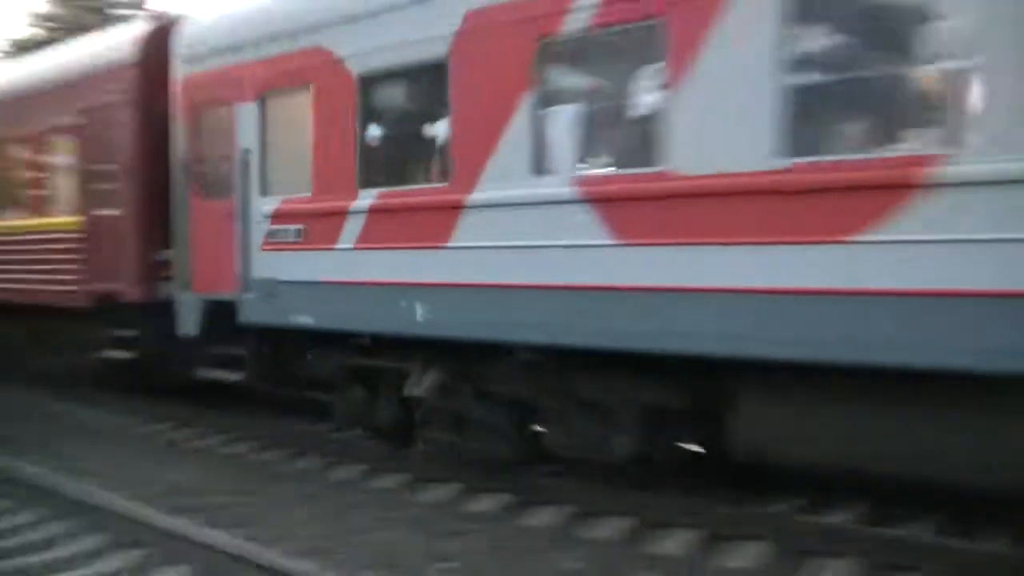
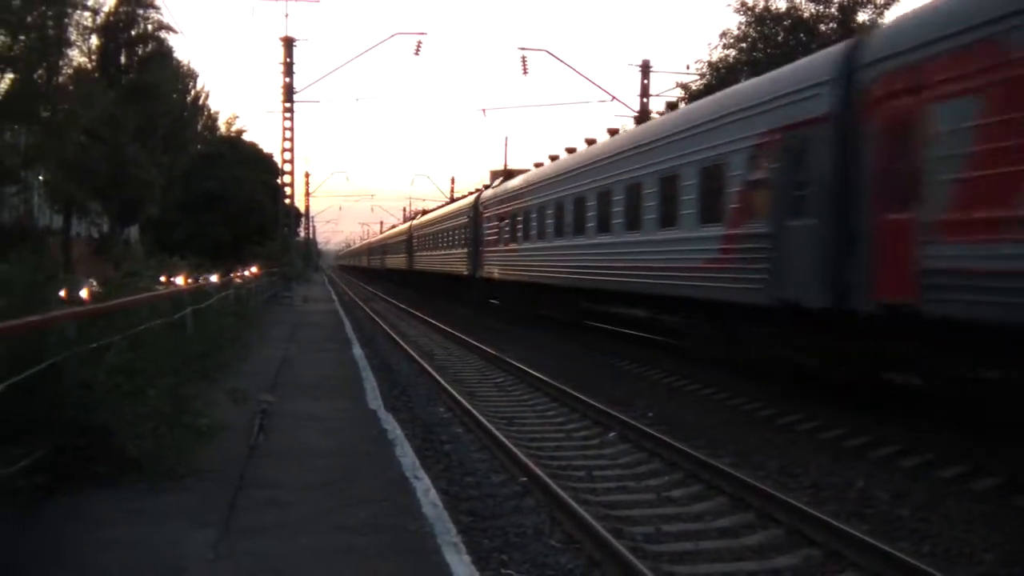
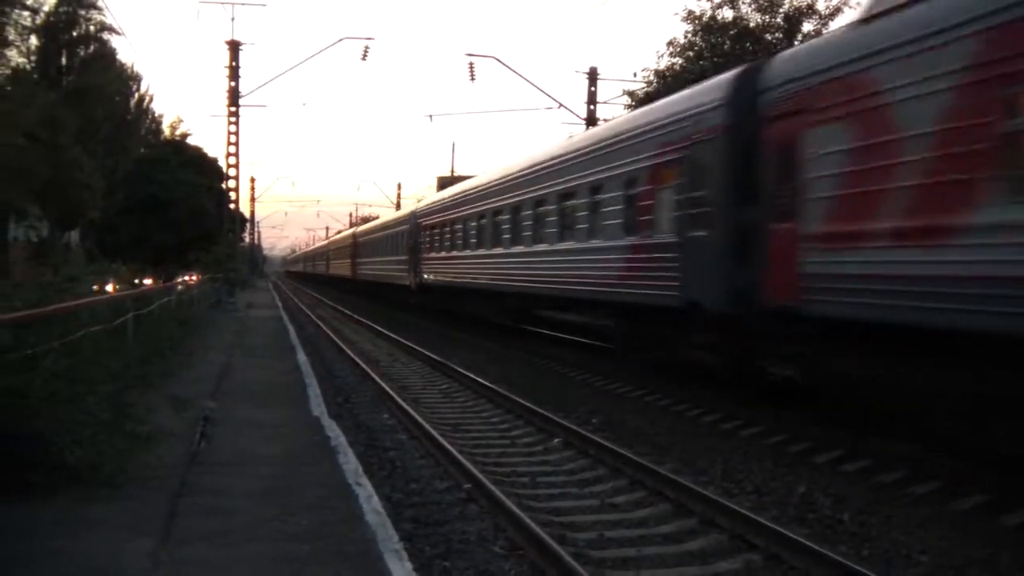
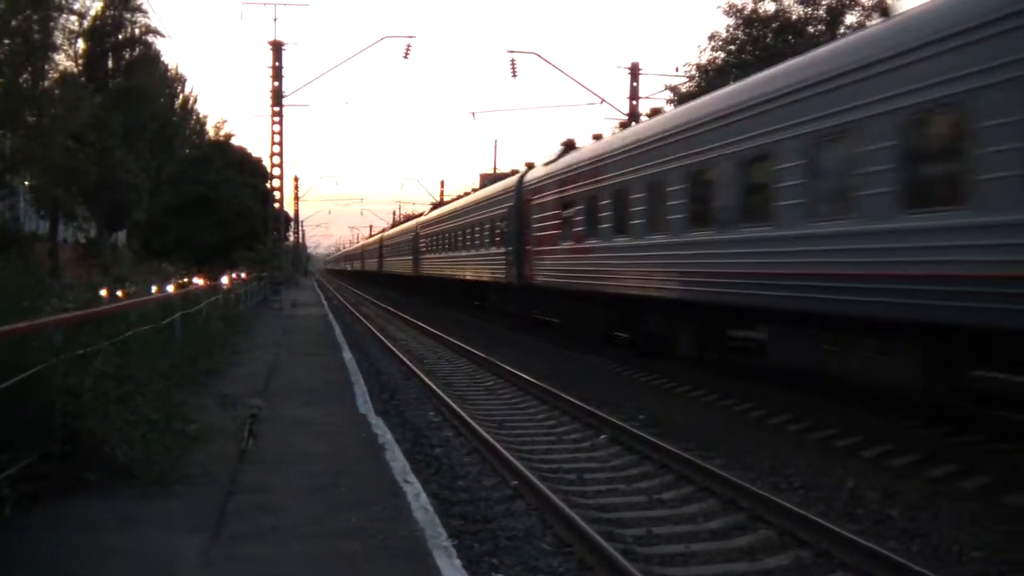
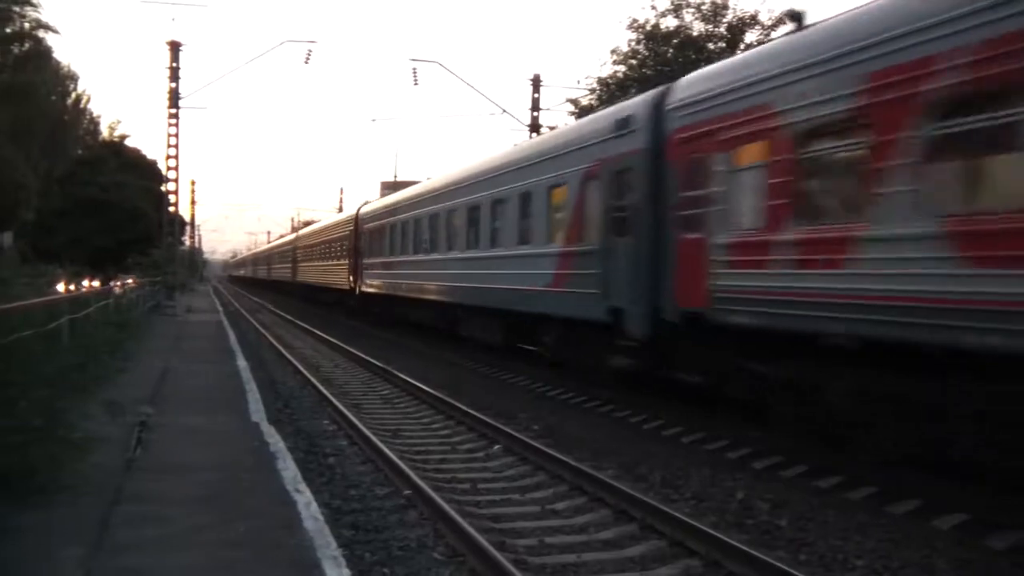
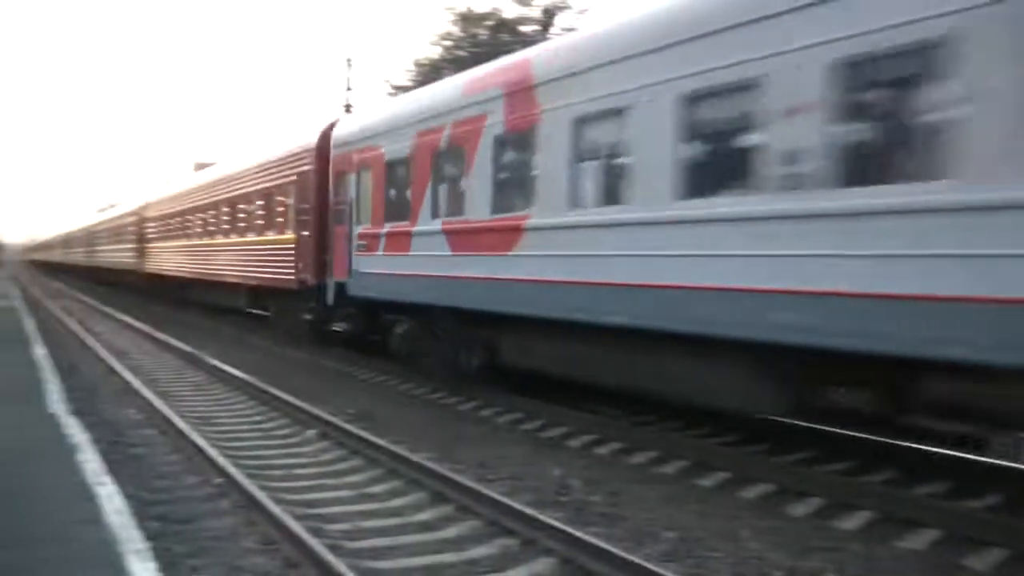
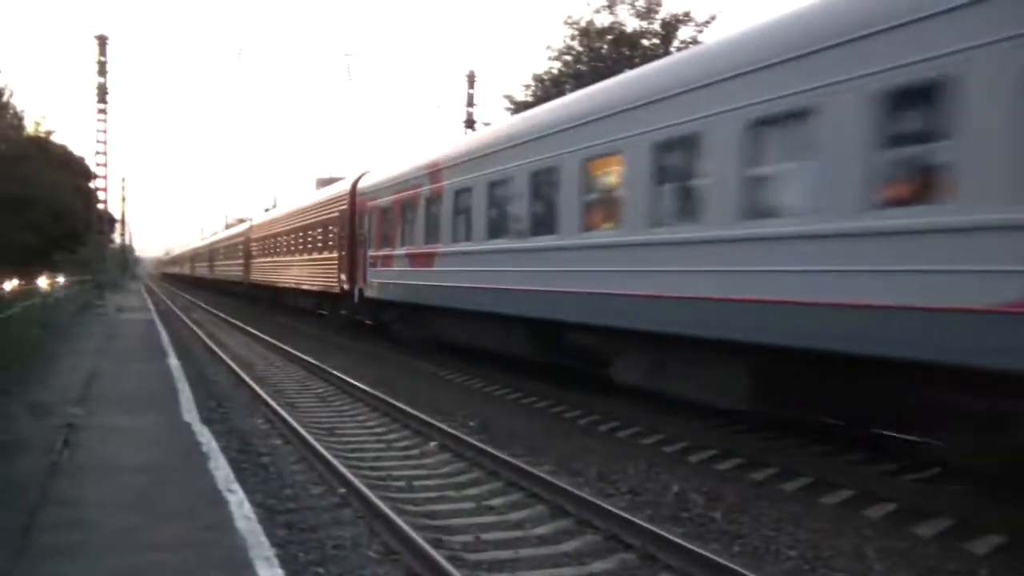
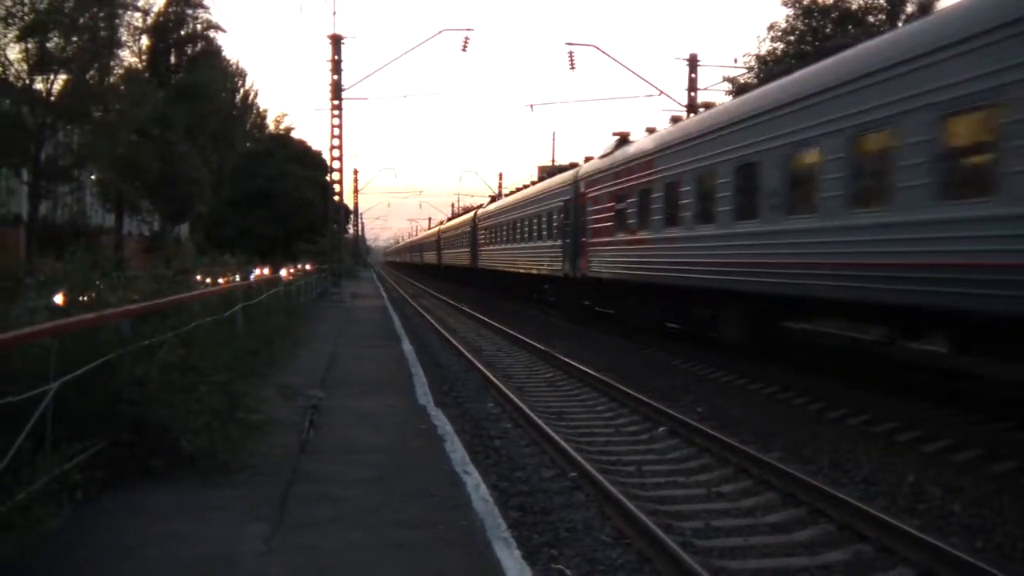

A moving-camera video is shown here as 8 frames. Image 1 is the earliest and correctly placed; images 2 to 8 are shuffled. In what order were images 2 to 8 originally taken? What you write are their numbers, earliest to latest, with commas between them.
6, 7, 5, 3, 2, 8, 4
